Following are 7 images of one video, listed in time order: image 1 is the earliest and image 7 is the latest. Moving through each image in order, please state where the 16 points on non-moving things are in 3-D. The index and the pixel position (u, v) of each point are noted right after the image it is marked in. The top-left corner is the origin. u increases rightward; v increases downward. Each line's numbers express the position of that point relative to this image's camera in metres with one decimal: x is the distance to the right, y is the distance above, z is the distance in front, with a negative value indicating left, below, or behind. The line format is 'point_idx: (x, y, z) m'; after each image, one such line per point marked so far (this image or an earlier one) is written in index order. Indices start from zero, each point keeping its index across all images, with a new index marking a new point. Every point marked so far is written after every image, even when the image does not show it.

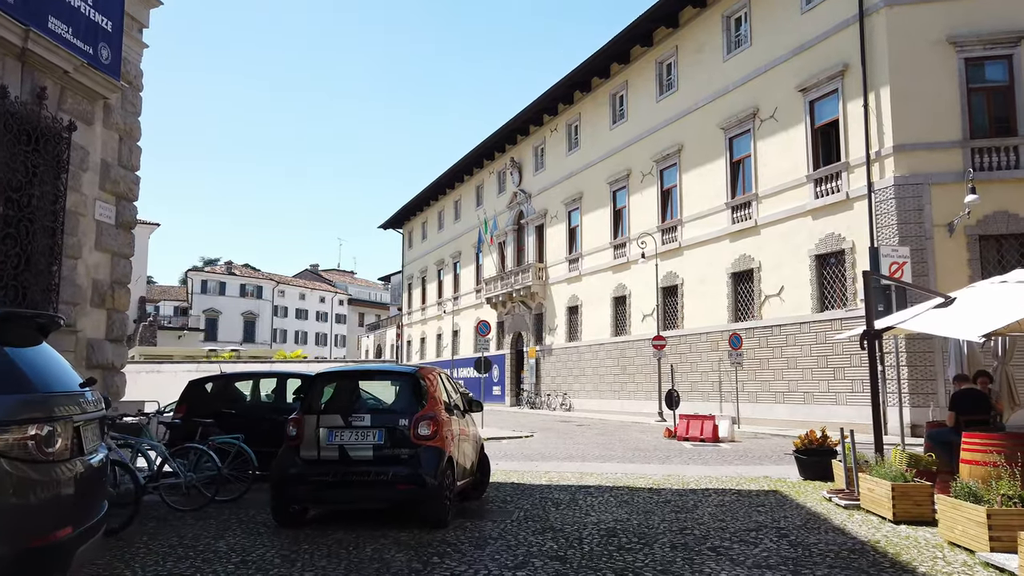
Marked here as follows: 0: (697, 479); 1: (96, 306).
0: (+2.4, -2.5, +9.9) m
1: (-5.8, -0.3, +10.6) m
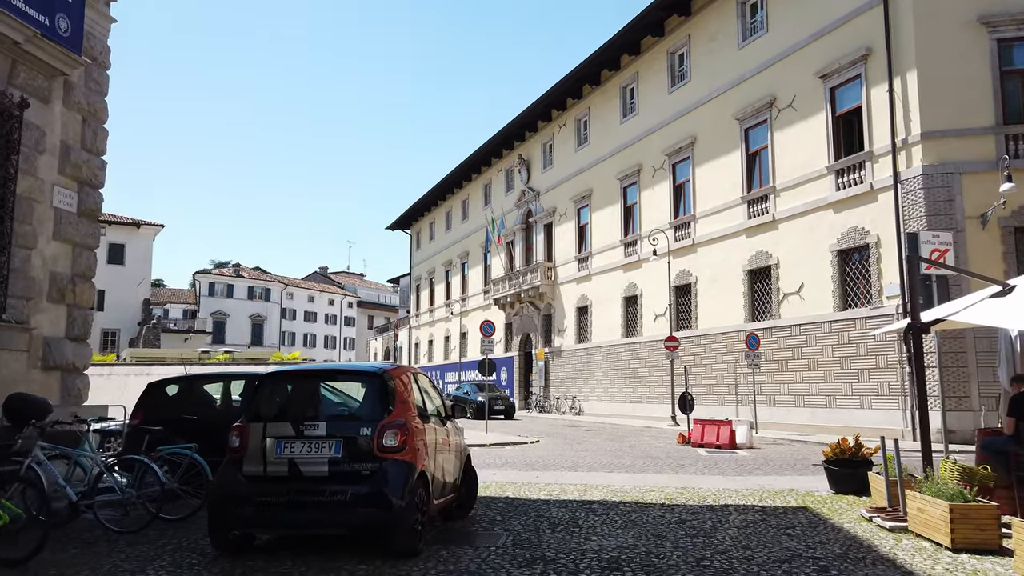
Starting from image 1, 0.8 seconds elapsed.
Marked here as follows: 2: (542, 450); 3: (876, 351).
0: (+2.3, -2.4, +8.8) m
1: (-5.9, -0.2, +9.7) m
2: (+0.6, -3.3, +15.5) m
3: (+8.8, -1.5, +18.4) m
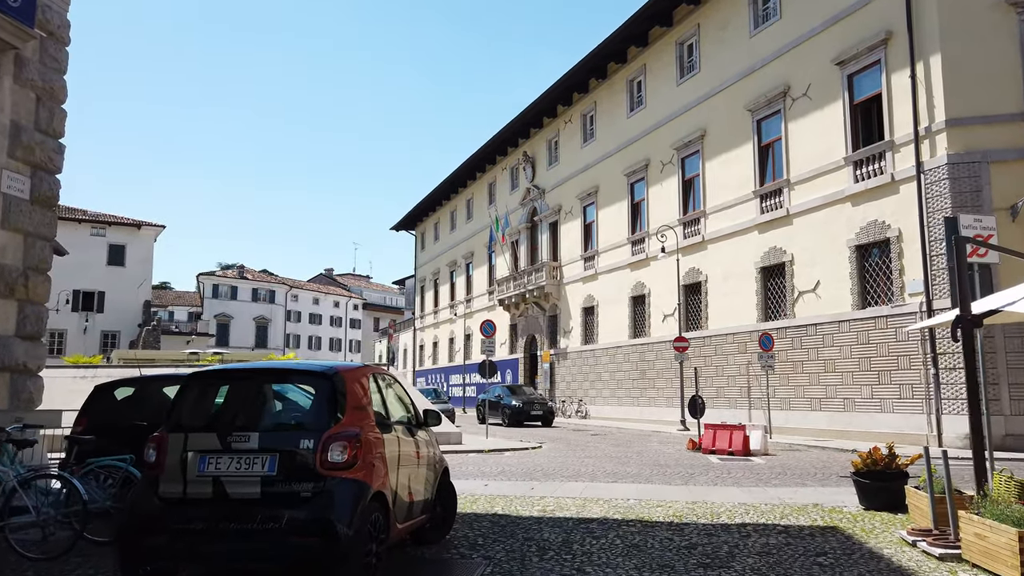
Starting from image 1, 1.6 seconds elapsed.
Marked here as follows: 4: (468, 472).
0: (+2.2, -2.3, +7.9) m
1: (-6.0, -0.1, +8.9) m
2: (+0.6, -3.3, +14.5) m
3: (+8.8, -1.5, +17.4) m
4: (-0.7, -3.0, +12.1) m
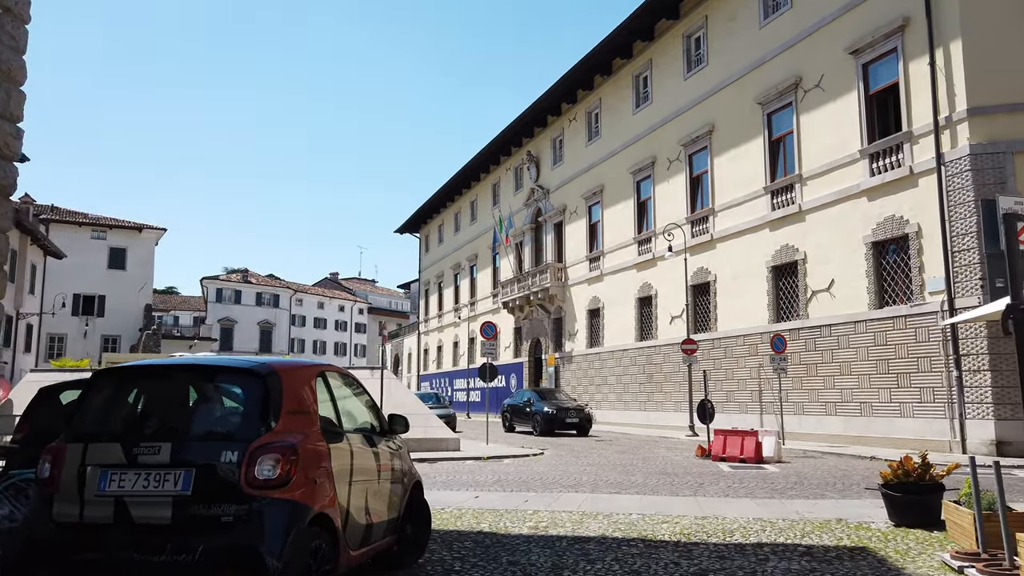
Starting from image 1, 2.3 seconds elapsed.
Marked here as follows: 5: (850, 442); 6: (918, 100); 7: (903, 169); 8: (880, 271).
0: (+2.1, -2.2, +7.1) m
1: (-6.0, 0.0, +8.2) m
2: (+0.6, -3.2, +13.7) m
3: (+8.8, -1.4, +16.5) m
4: (-0.7, -2.9, +11.3) m
5: (+8.0, -3.6, +17.9) m
6: (+9.0, +4.2, +16.9) m
7: (+8.8, +2.7, +17.1) m
8: (+8.6, +0.4, +17.7) m
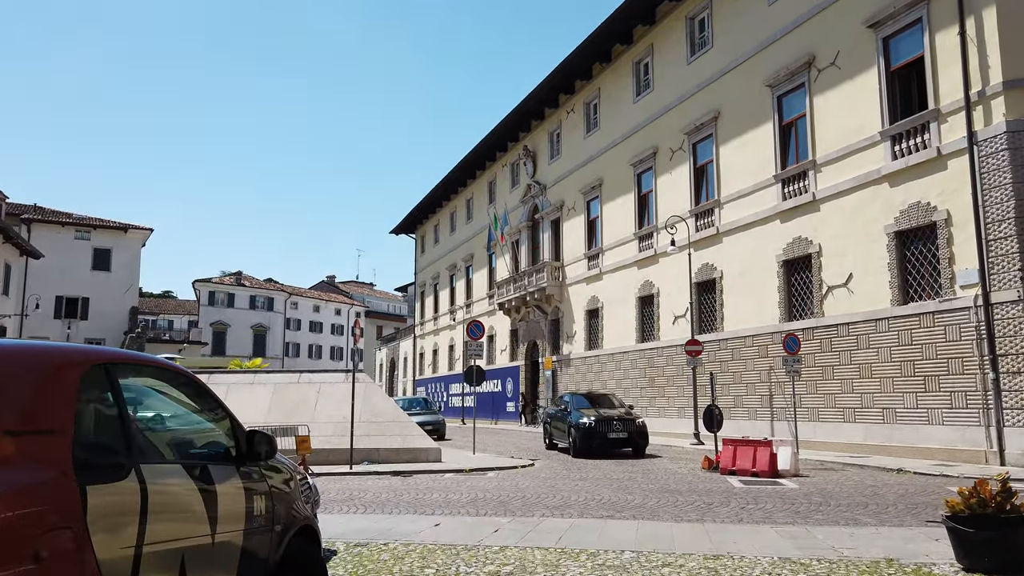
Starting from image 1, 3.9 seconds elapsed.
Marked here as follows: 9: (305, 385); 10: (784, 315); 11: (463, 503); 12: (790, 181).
0: (+1.8, -2.0, +5.5) m
1: (-6.4, +0.1, +6.6) m
2: (+0.3, -3.1, +12.1) m
3: (+8.6, -1.3, +14.9) m
4: (-1.0, -2.8, +9.7) m
5: (+7.7, -3.5, +16.3) m
6: (+8.7, +4.3, +15.3) m
7: (+8.5, +2.8, +15.5) m
8: (+8.3, +0.5, +16.1) m
9: (-4.5, -2.1, +16.4) m
10: (+6.9, -0.7, +19.2) m
11: (-0.7, -2.7, +9.7) m
12: (+7.1, +2.7, +19.4) m
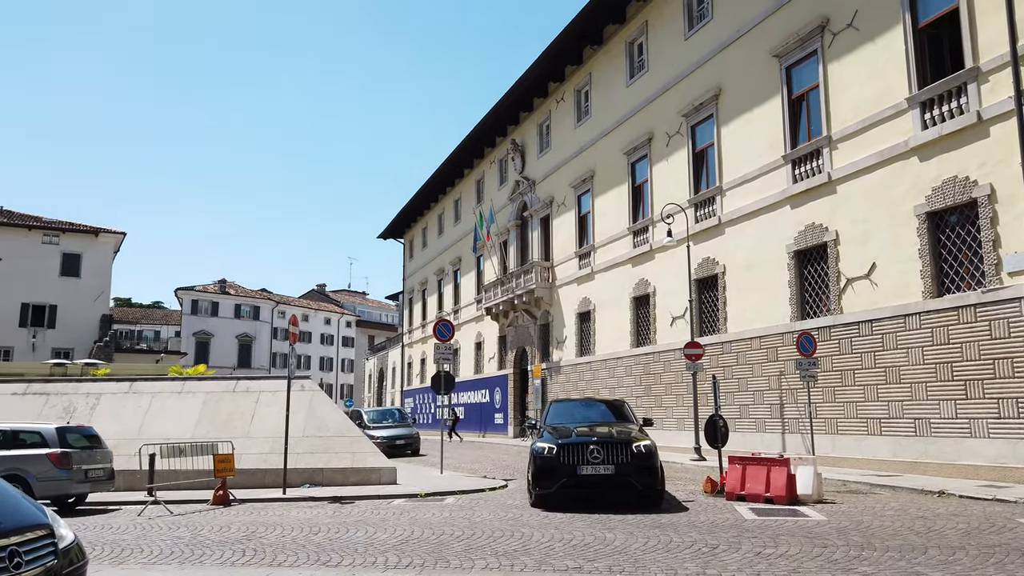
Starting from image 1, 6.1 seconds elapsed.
0: (+1.3, -1.7, +3.2) m
1: (-6.9, +0.4, +4.4) m
2: (-0.3, -2.9, +9.8) m
3: (+8.0, -1.1, +12.6) m
4: (-1.6, -2.5, +7.4) m
5: (+7.2, -3.3, +13.9) m
6: (+8.2, +4.5, +13.1) m
7: (+7.9, +3.0, +13.2) m
8: (+7.8, +0.7, +13.9) m
9: (-5.0, -2.0, +14.1) m
10: (+6.3, -0.6, +16.9) m
11: (-1.2, -2.5, +7.3) m
12: (+6.6, +2.9, +17.1) m
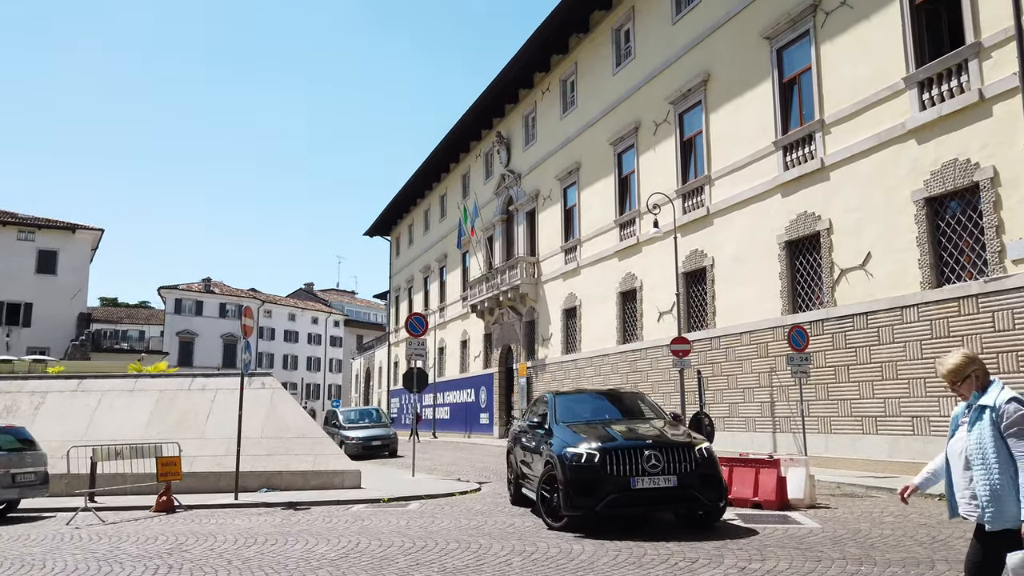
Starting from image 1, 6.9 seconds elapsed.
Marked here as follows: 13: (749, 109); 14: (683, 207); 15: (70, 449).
0: (+0.9, -1.5, +2.3) m
1: (-7.3, +0.6, +3.4) m
2: (-0.7, -2.7, +9.0) m
3: (+7.6, -0.9, +11.8) m
4: (-2.0, -2.3, +6.5) m
5: (+6.7, -3.2, +13.1) m
6: (+7.7, +4.7, +12.3) m
7: (+7.5, +3.2, +12.4) m
8: (+7.3, +0.9, +13.1) m
9: (-5.5, -1.8, +13.2) m
10: (+5.8, -0.4, +16.1) m
11: (-1.6, -2.3, +6.5) m
12: (+6.1, +3.0, +16.3) m
13: (+5.5, +4.2, +17.6) m
14: (+4.5, +2.1, +19.9) m
15: (-7.2, -2.6, +12.3) m
